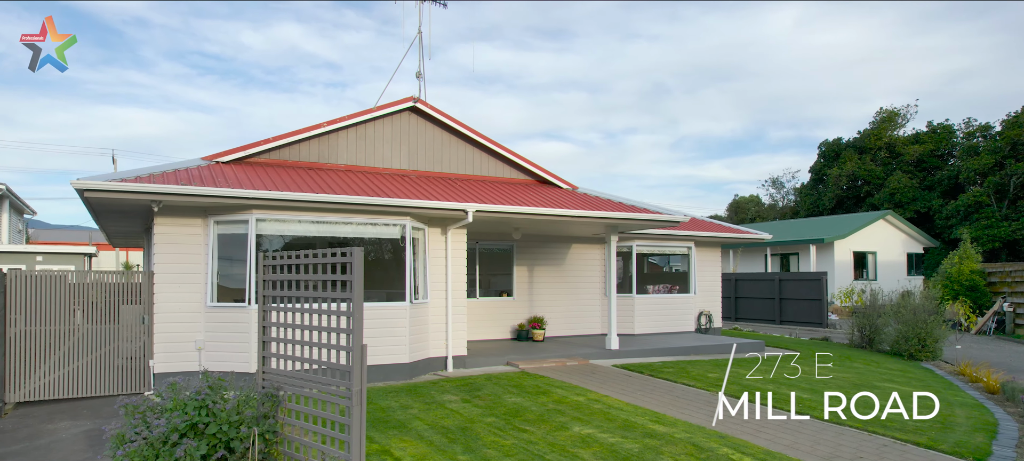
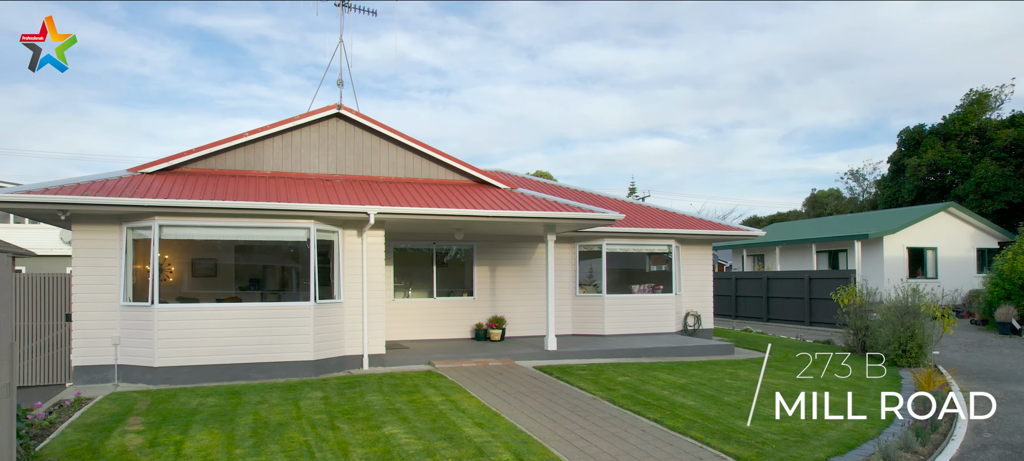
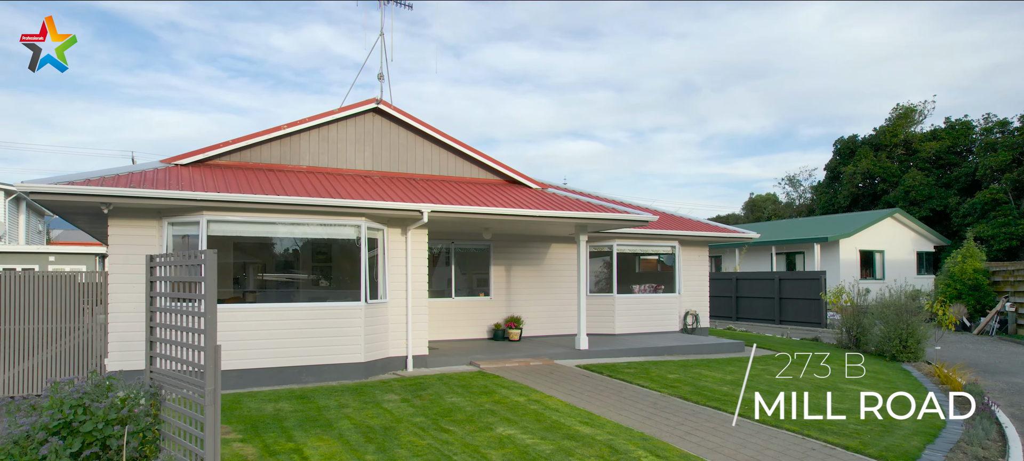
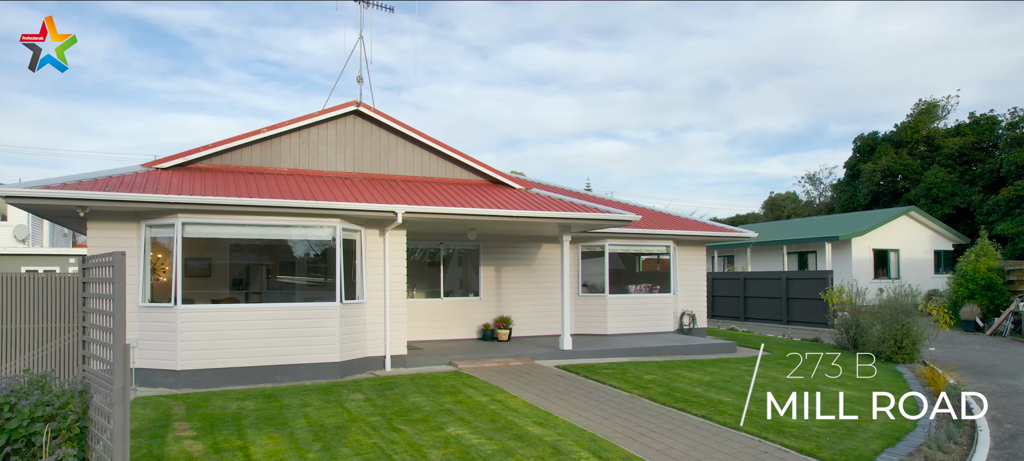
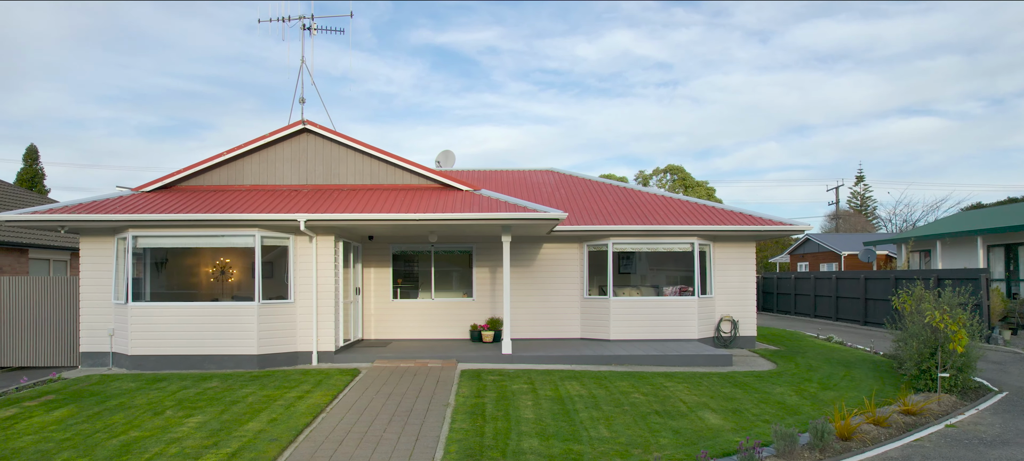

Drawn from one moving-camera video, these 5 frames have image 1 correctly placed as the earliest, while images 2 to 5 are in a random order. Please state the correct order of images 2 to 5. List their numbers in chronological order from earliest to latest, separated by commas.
3, 4, 2, 5
